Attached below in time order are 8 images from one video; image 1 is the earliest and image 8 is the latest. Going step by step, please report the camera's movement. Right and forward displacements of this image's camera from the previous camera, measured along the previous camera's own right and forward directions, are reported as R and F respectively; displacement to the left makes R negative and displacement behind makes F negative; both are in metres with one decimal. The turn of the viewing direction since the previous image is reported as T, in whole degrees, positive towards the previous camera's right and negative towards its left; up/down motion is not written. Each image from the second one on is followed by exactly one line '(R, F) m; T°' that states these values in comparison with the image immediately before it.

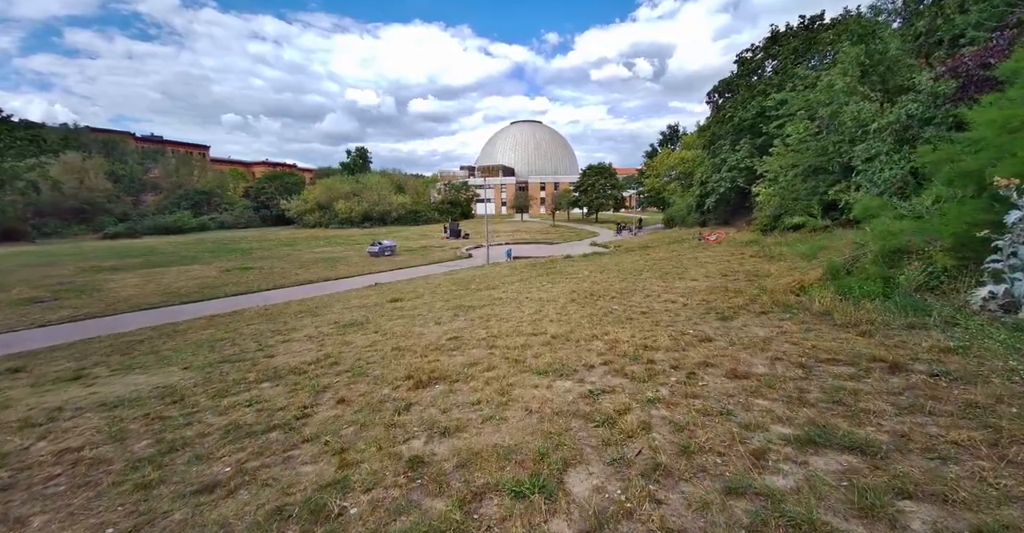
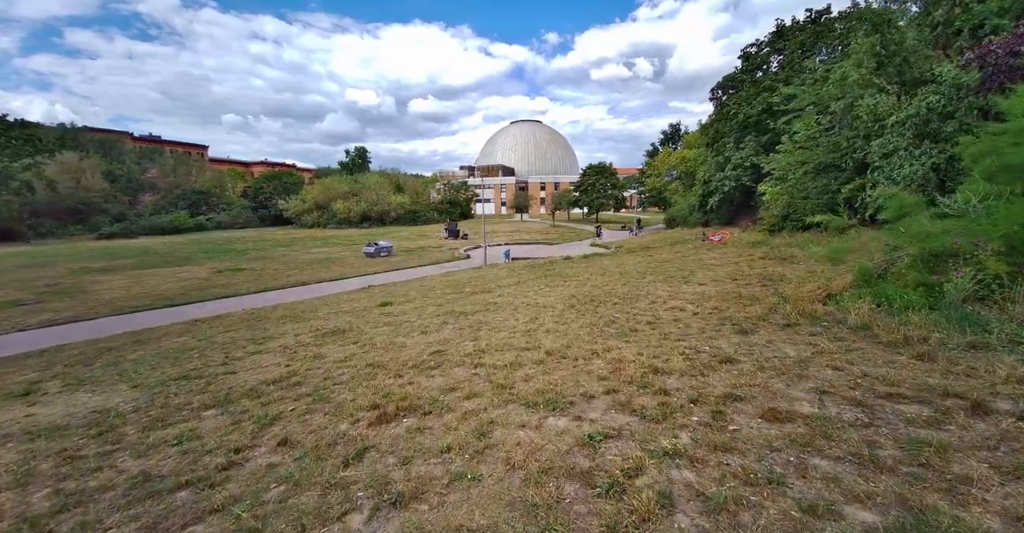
(+0.1, +0.7) m; 0°
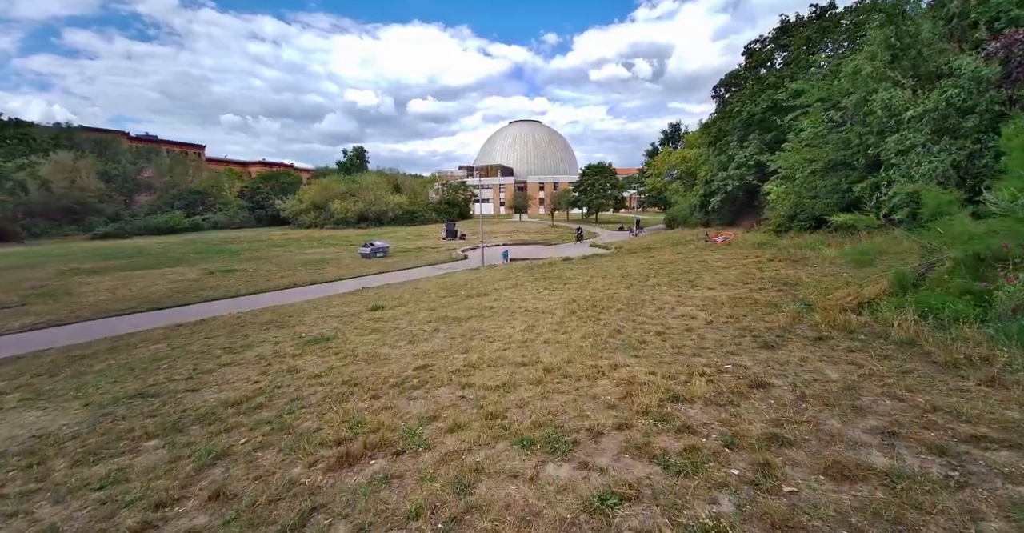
(+0.1, +0.6) m; 0°
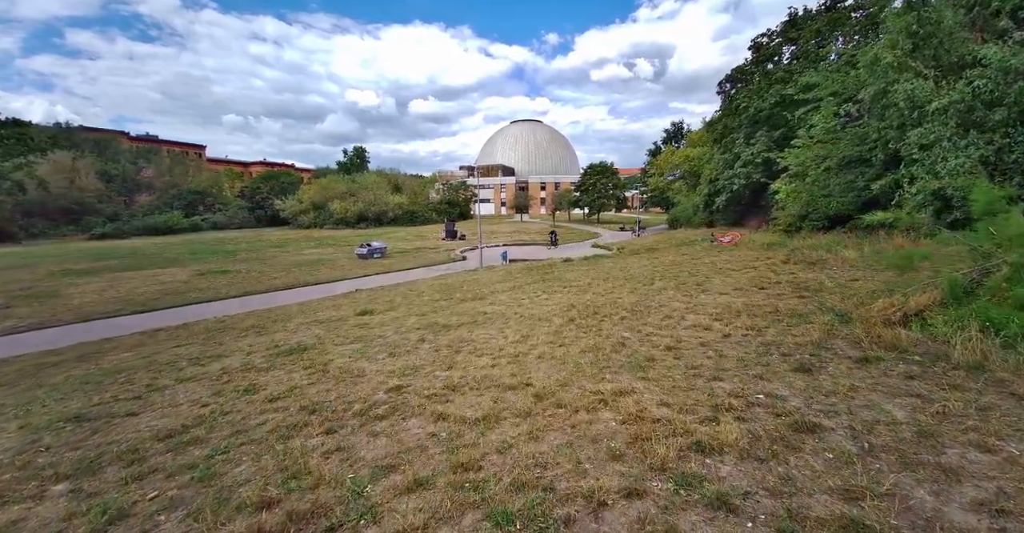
(+0.1, +0.7) m; 0°
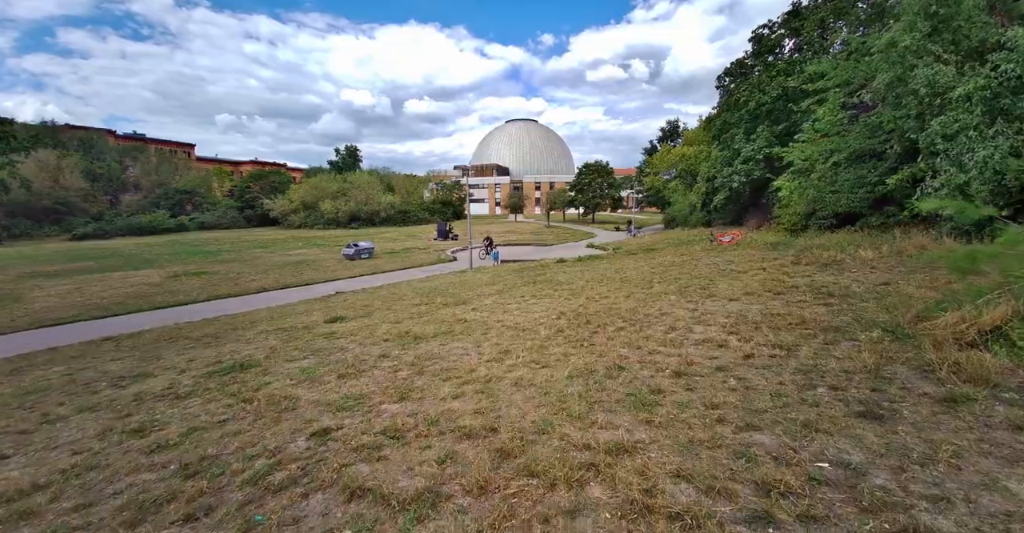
(+0.2, +1.0) m; +1°
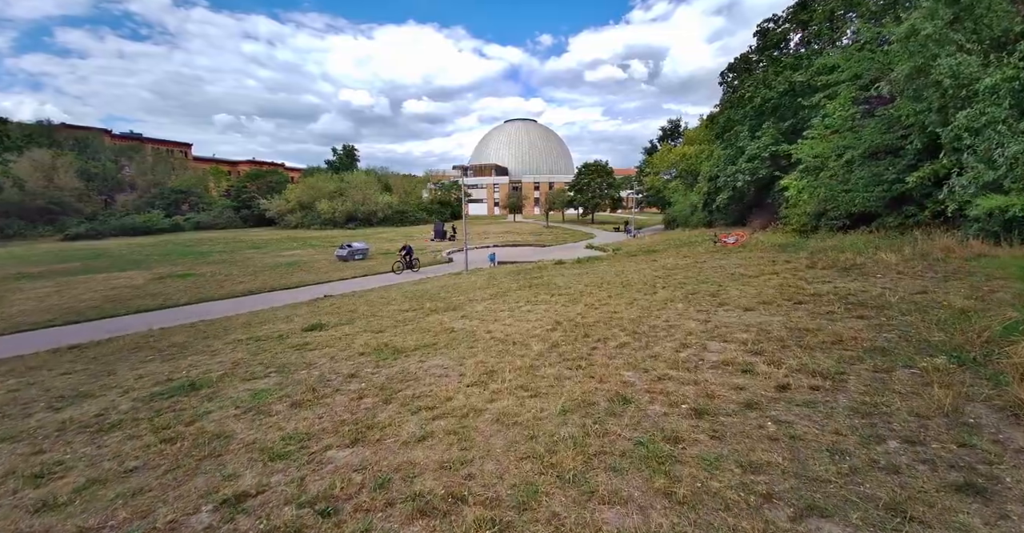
(+0.1, +0.8) m; 0°
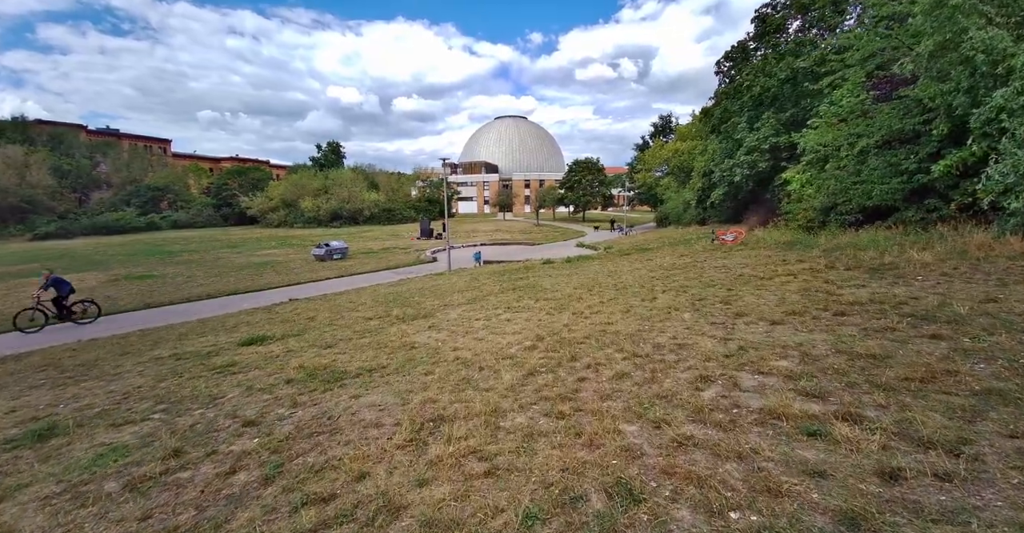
(+0.3, +1.4) m; +1°
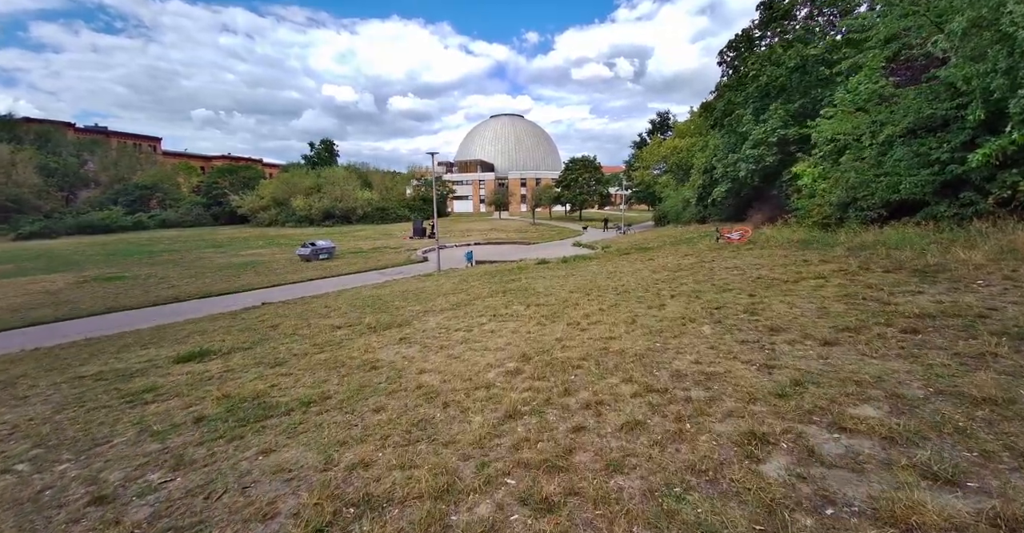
(+0.2, +1.2) m; 0°
